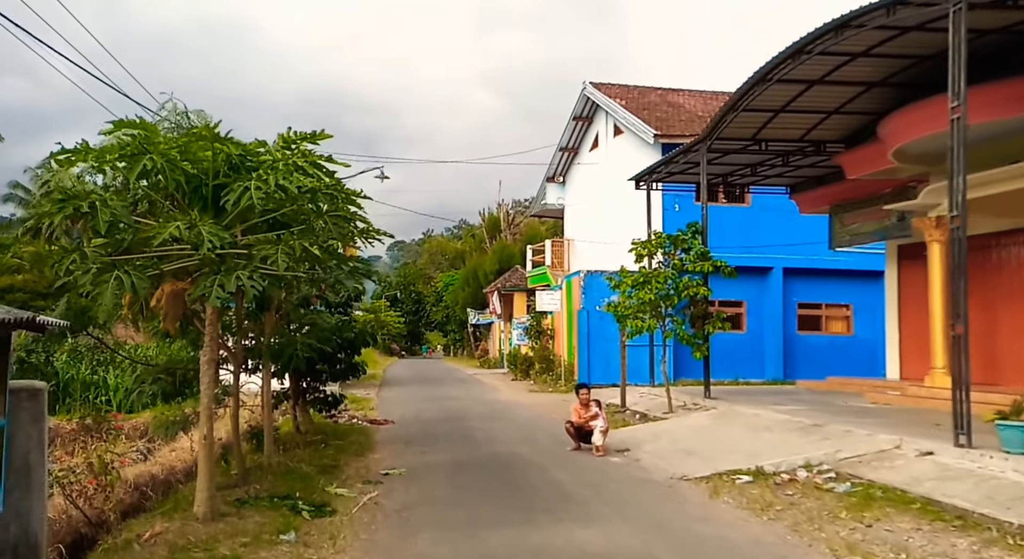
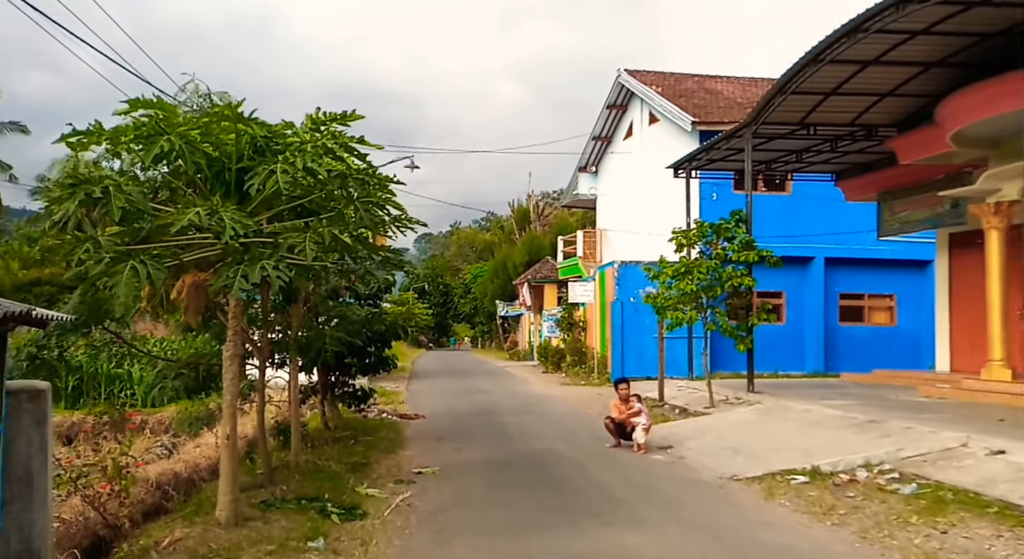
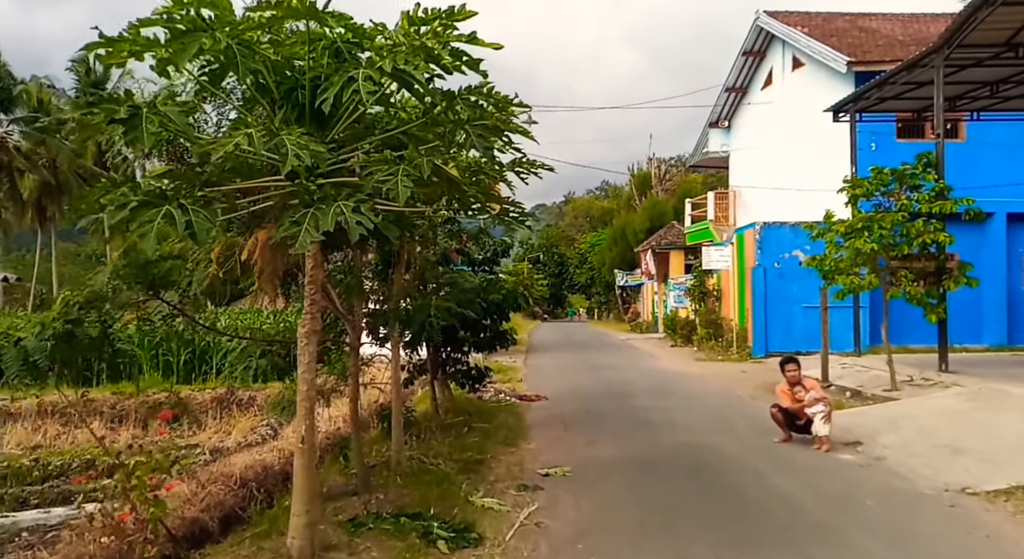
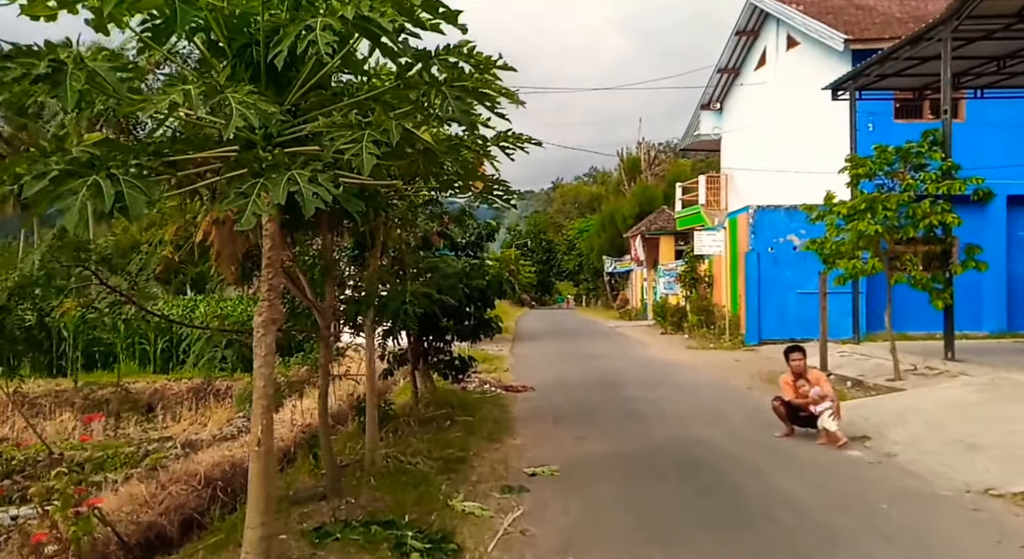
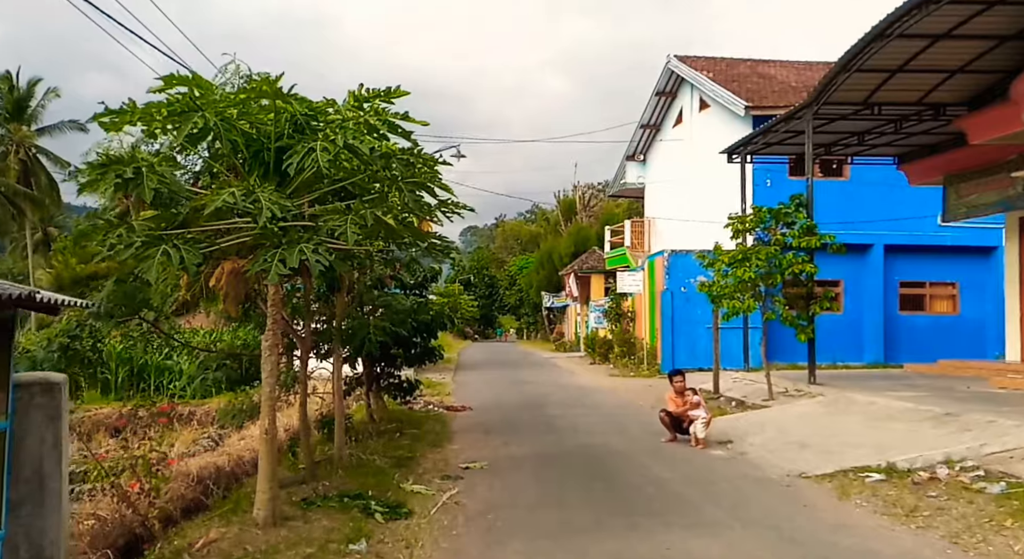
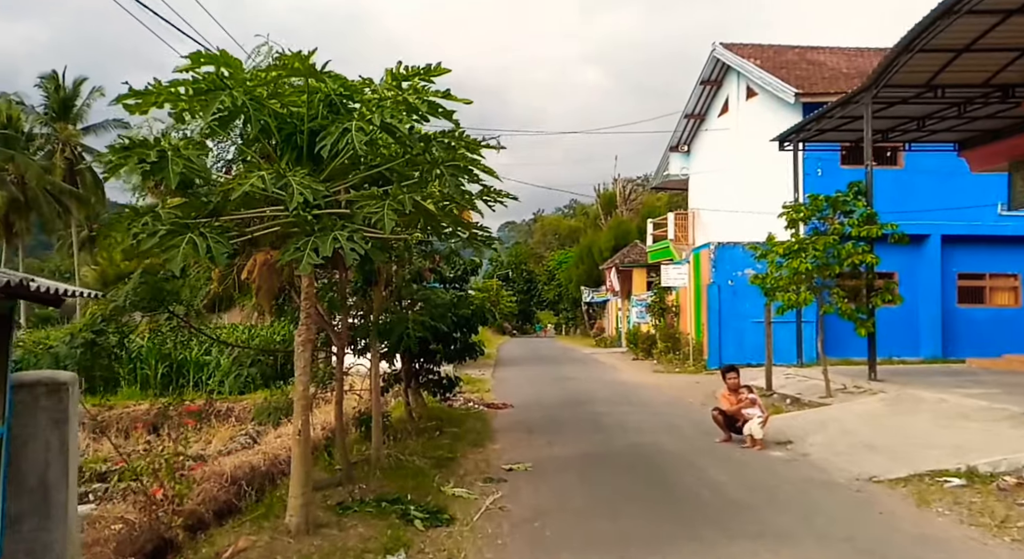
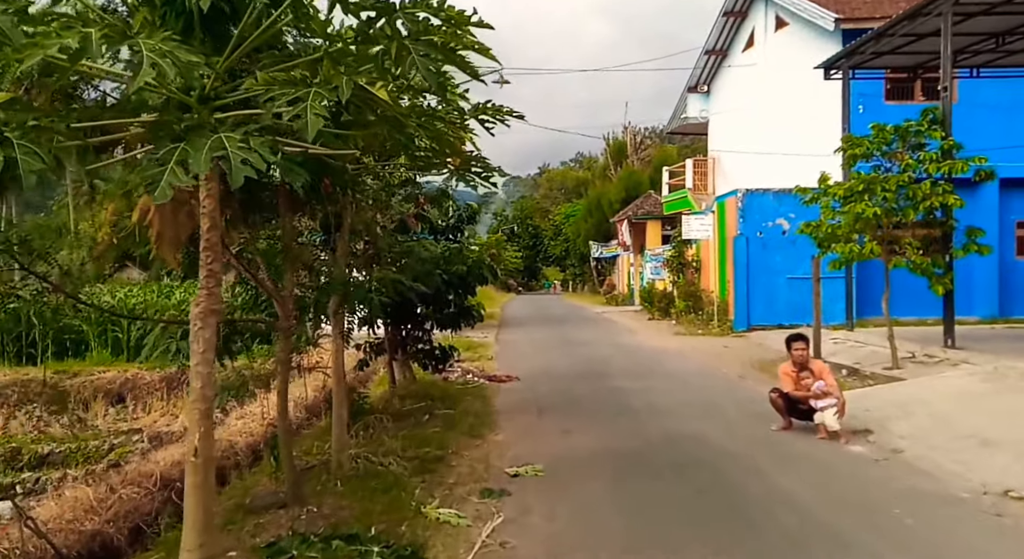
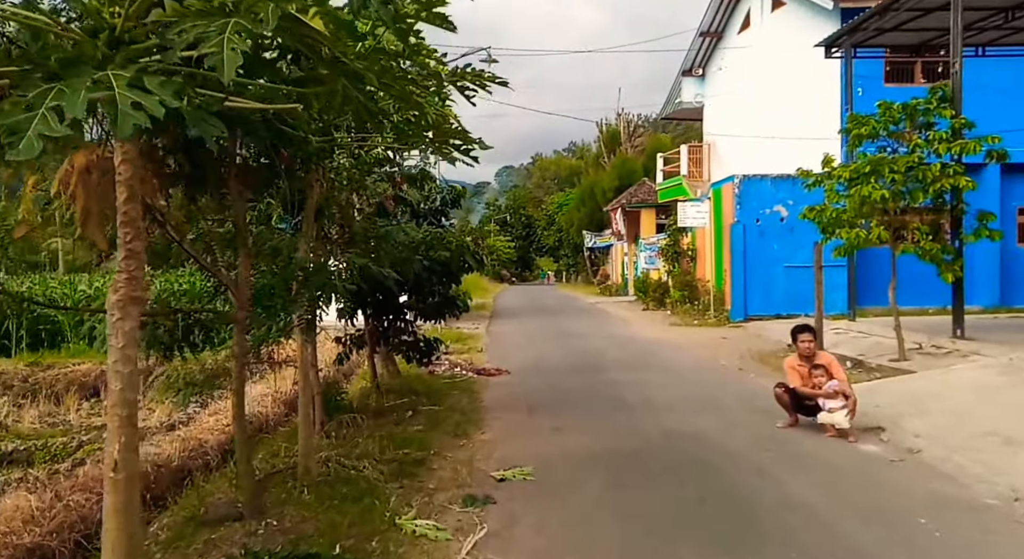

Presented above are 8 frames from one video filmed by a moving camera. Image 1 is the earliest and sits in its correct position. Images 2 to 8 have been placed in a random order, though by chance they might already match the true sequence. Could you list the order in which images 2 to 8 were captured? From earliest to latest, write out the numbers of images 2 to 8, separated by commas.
2, 5, 6, 3, 4, 7, 8
